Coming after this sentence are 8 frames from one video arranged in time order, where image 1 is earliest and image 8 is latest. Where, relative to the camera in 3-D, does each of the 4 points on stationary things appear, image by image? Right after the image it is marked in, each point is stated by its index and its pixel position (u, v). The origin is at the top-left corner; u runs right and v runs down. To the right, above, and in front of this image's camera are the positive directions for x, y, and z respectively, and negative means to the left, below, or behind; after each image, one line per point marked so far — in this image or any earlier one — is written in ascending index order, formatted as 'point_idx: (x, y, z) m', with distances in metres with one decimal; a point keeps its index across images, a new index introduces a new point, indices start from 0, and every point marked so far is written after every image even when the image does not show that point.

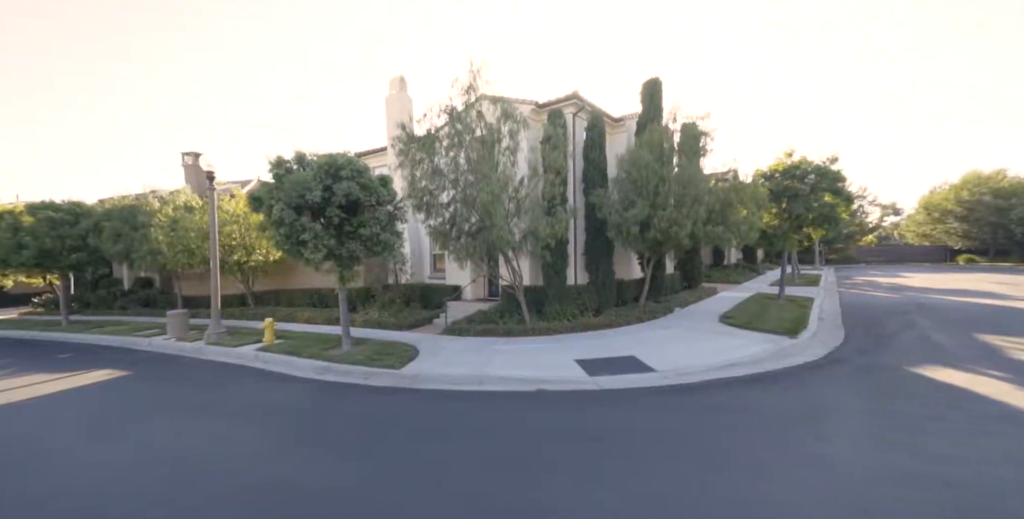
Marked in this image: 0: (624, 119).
0: (+4.3, +5.4, +14.0) m
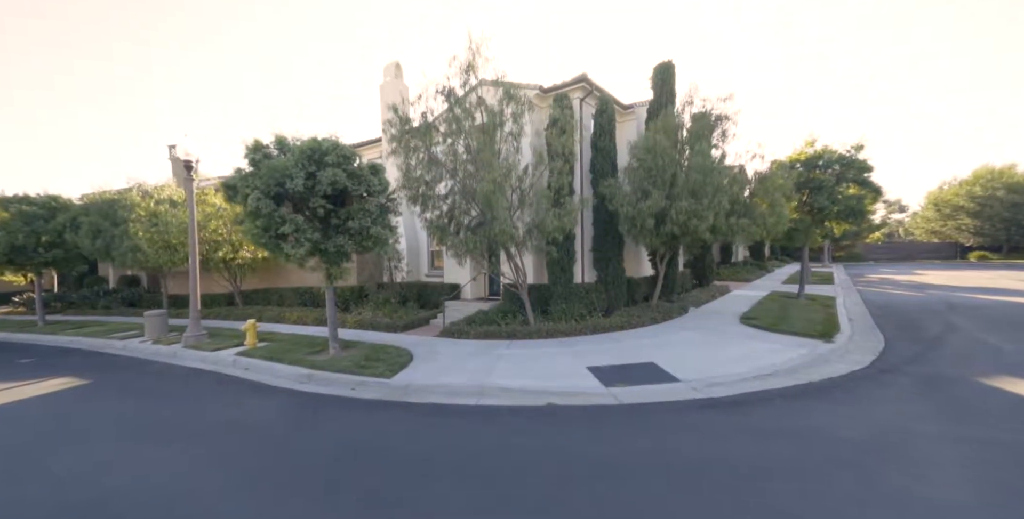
0: (+4.4, +5.5, +13.1) m
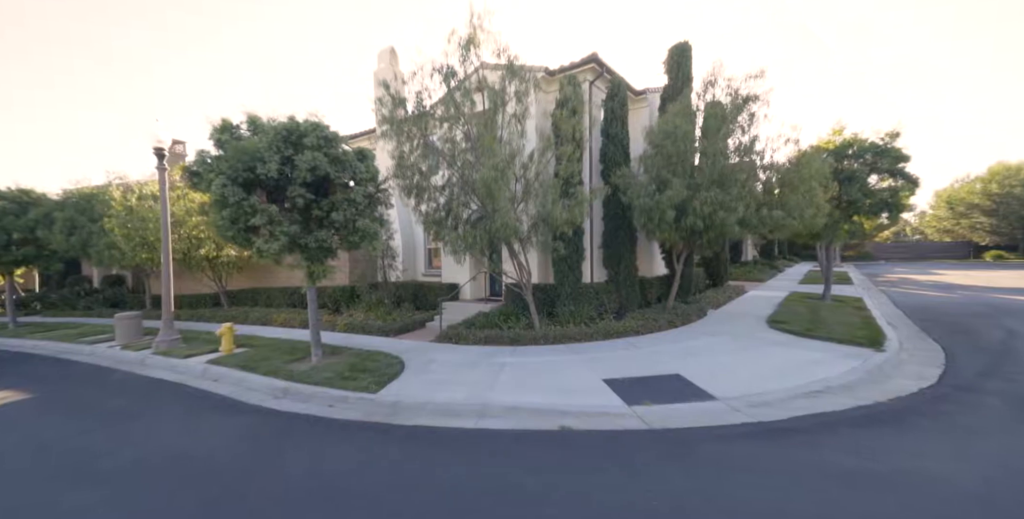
0: (+4.5, +5.5, +12.1) m
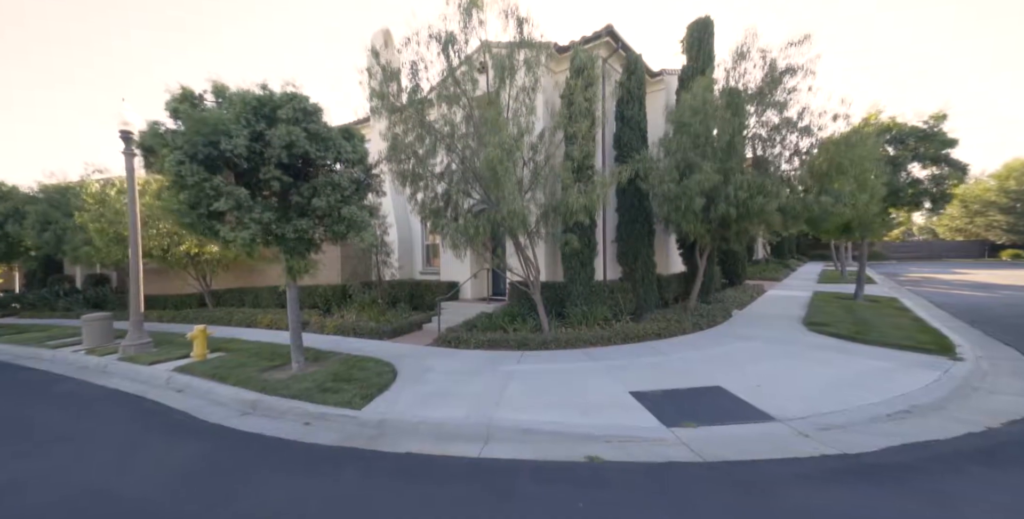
0: (+4.6, +5.7, +11.1) m
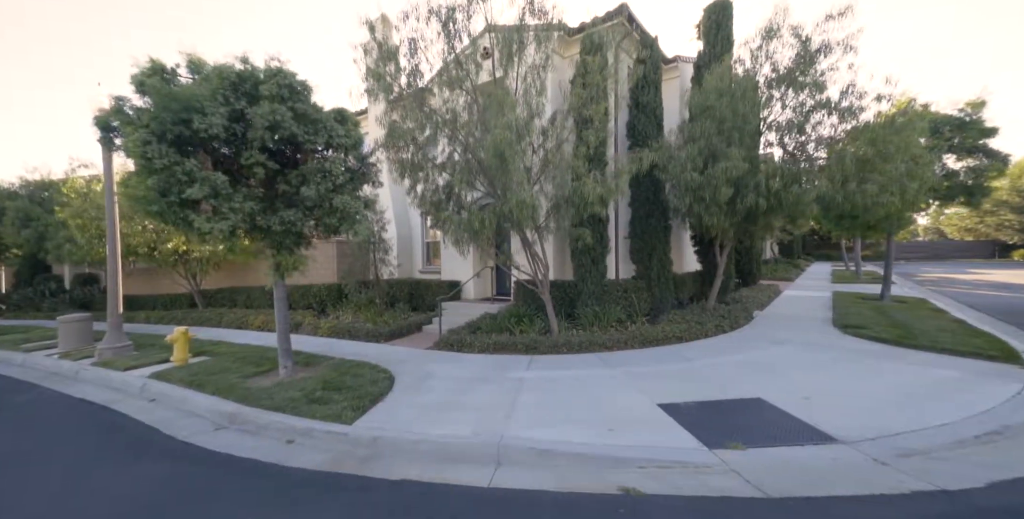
0: (+4.8, +5.7, +10.5) m
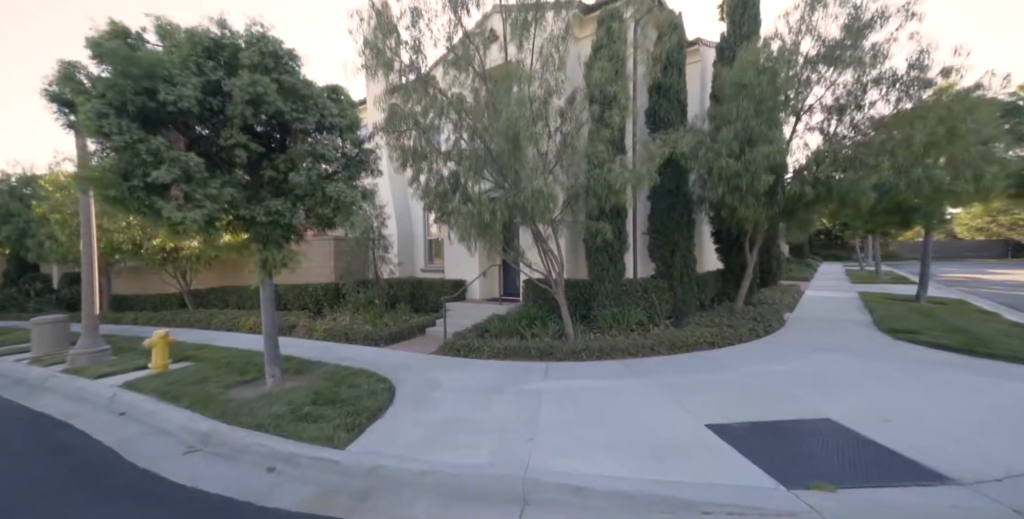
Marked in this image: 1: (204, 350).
0: (+5.0, +5.8, +9.8) m
1: (-6.8, -2.0, +8.1) m
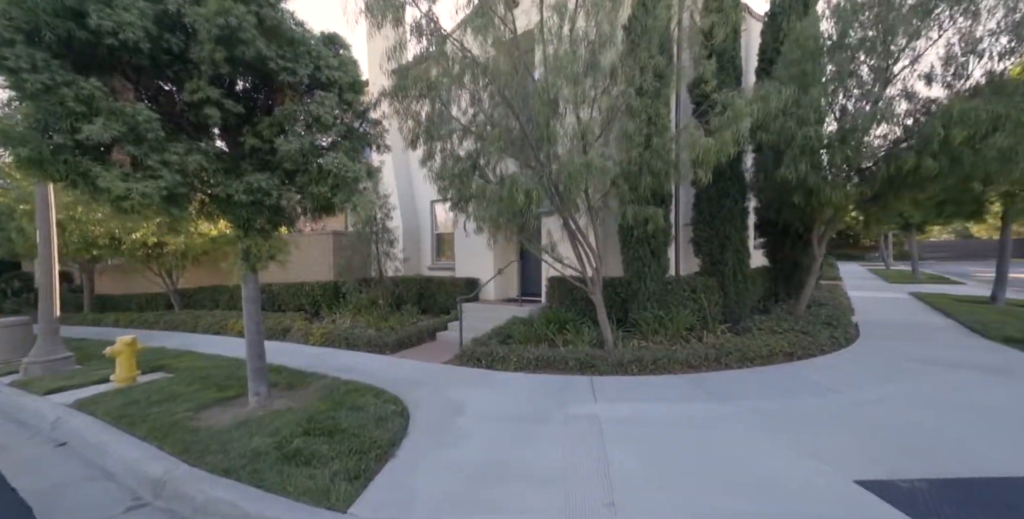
0: (+5.5, +5.9, +8.6) m
1: (-6.3, -1.9, +7.0) m
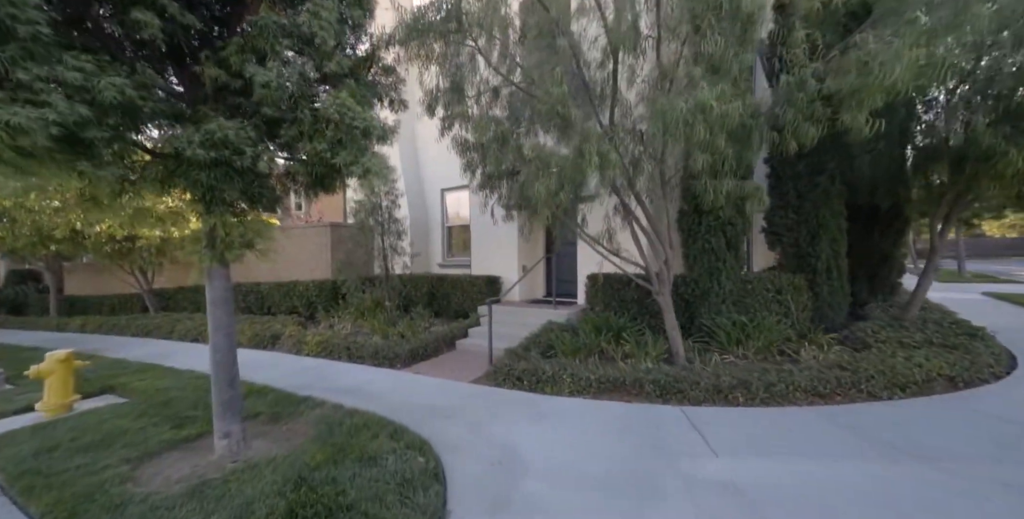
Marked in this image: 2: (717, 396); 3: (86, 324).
0: (+6.2, +6.0, +7.3) m
1: (-5.6, -1.8, +5.6) m
2: (+2.3, -1.5, +4.1) m
3: (-12.0, -1.8, +10.4) m
